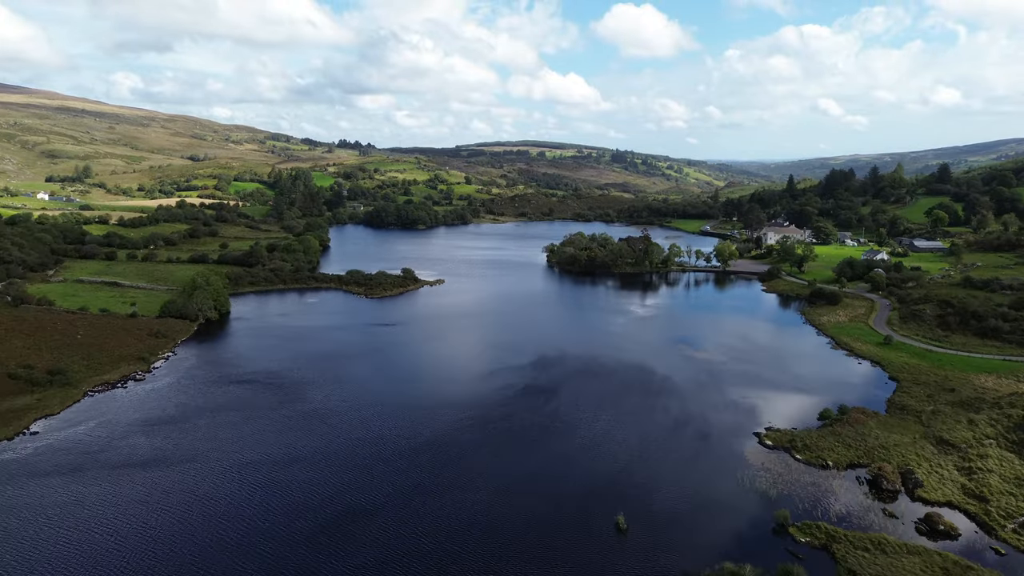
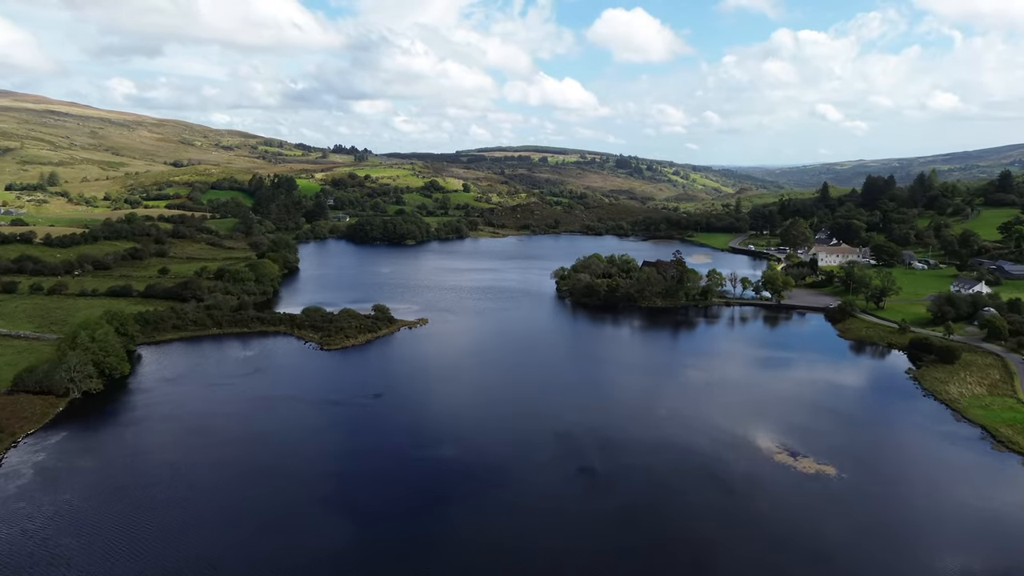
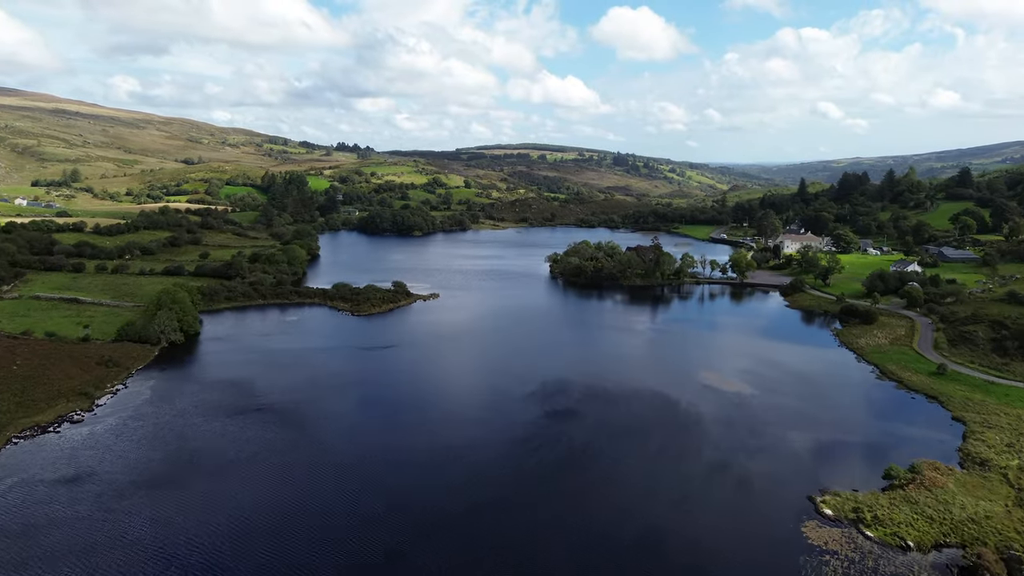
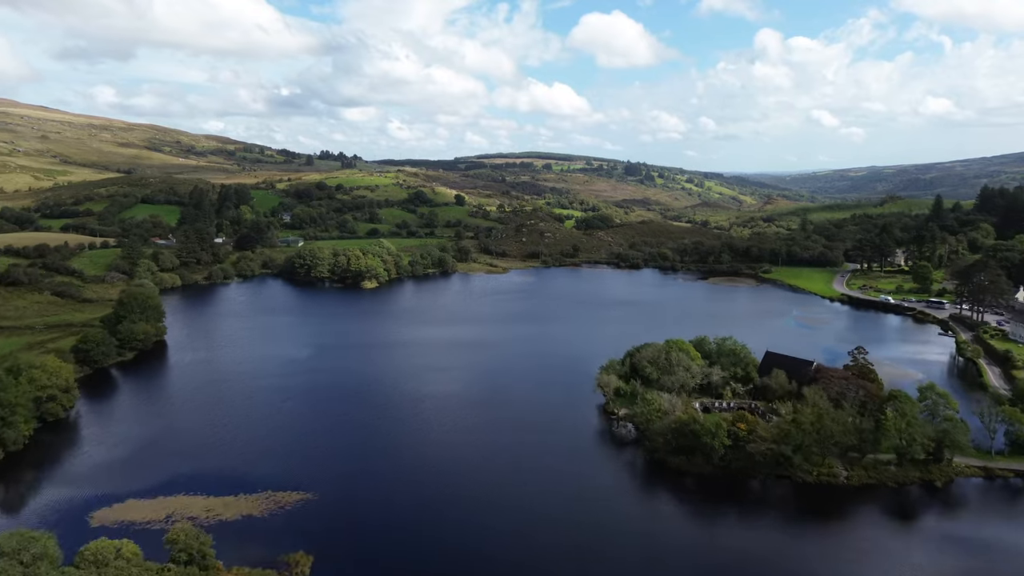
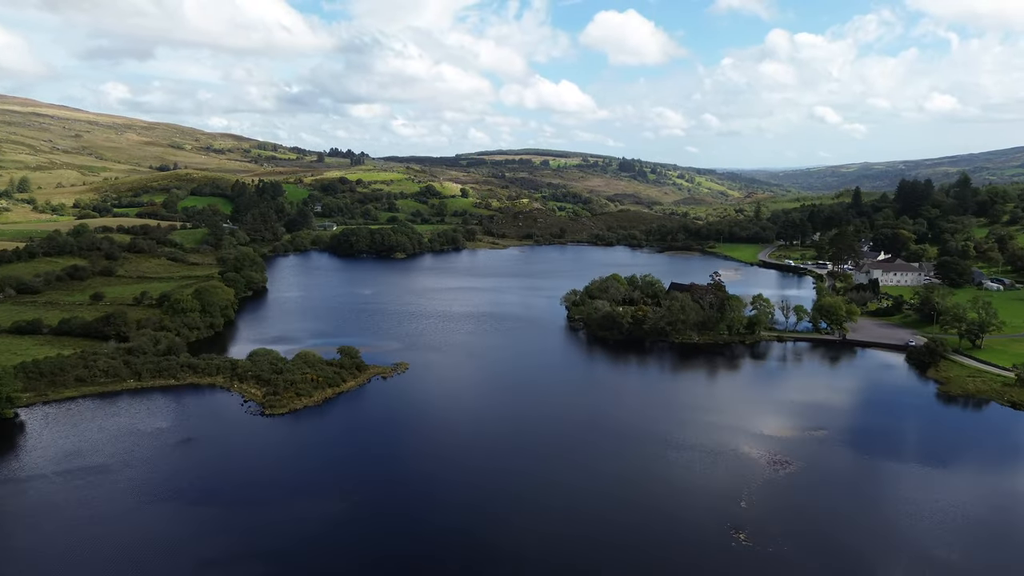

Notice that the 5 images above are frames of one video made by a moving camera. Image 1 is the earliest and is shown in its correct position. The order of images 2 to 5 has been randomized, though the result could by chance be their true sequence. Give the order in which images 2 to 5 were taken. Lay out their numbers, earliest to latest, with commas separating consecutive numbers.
3, 2, 5, 4
